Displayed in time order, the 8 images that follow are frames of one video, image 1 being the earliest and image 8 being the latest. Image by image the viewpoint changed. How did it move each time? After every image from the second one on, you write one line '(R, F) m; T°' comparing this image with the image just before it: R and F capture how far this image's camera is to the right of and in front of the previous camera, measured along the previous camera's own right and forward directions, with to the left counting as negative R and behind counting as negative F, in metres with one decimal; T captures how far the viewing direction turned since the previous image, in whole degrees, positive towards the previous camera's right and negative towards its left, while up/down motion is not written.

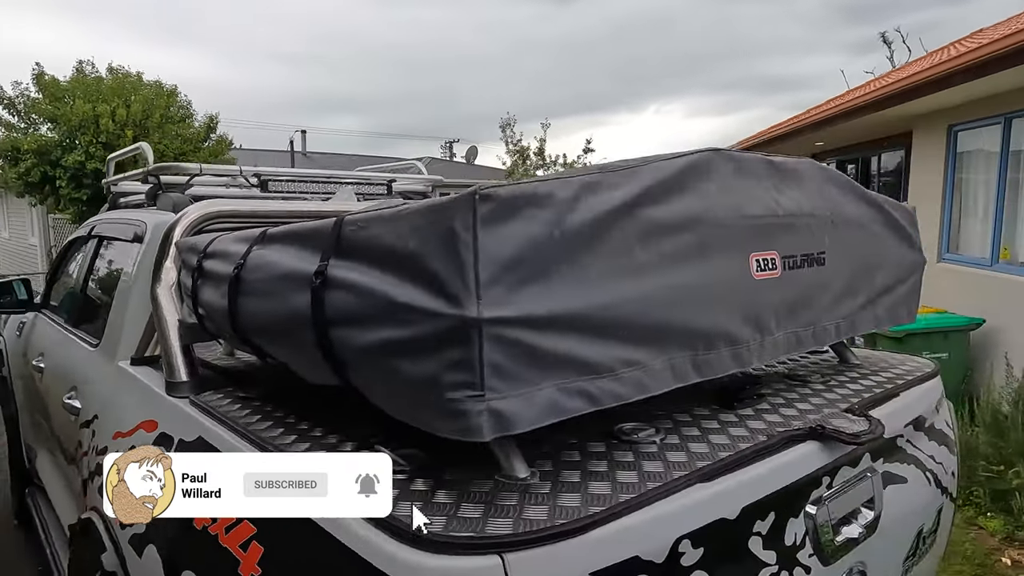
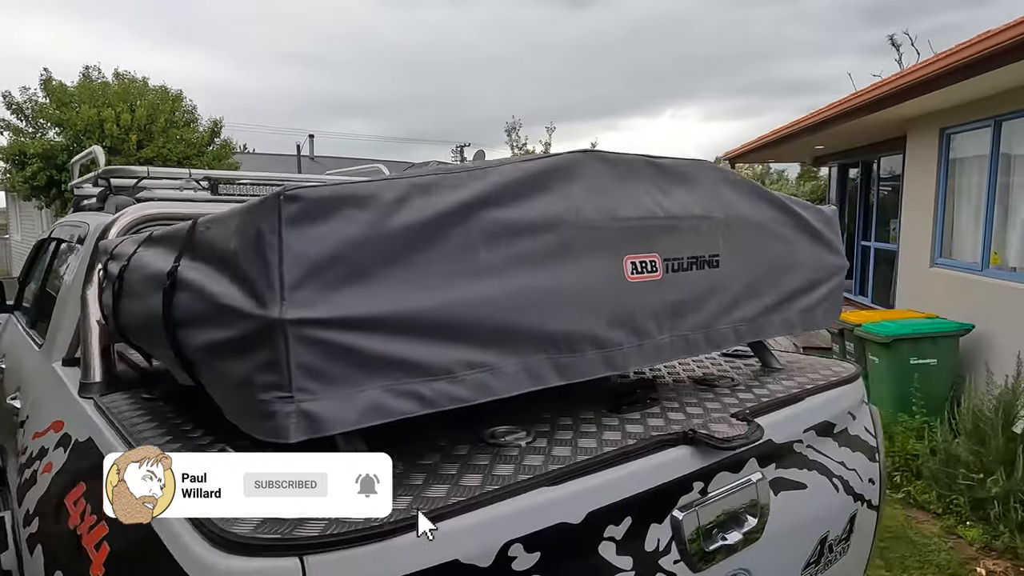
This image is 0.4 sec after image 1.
(+0.3, 0.0) m; -1°
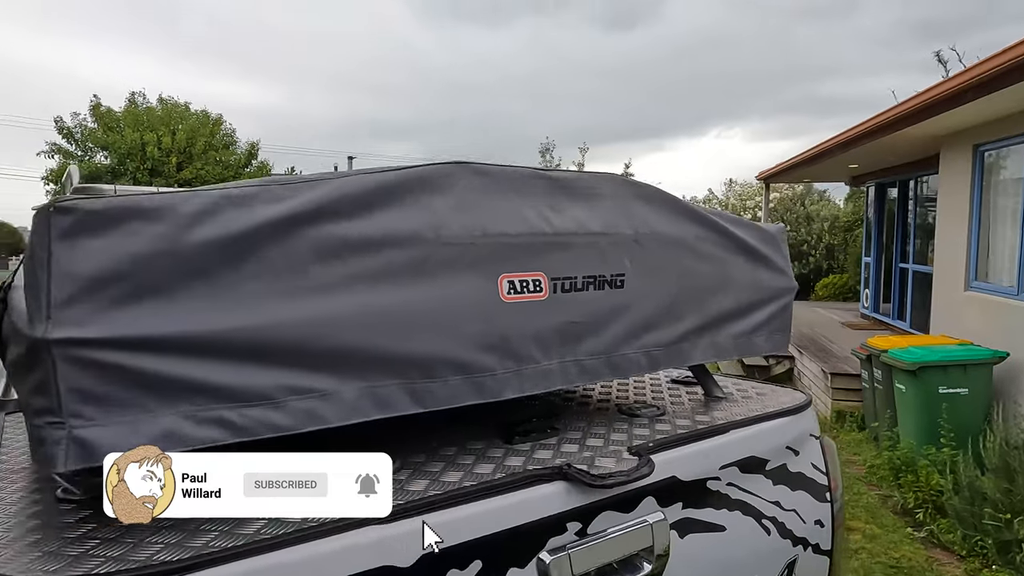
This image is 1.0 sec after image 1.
(+0.4, +0.1) m; -4°
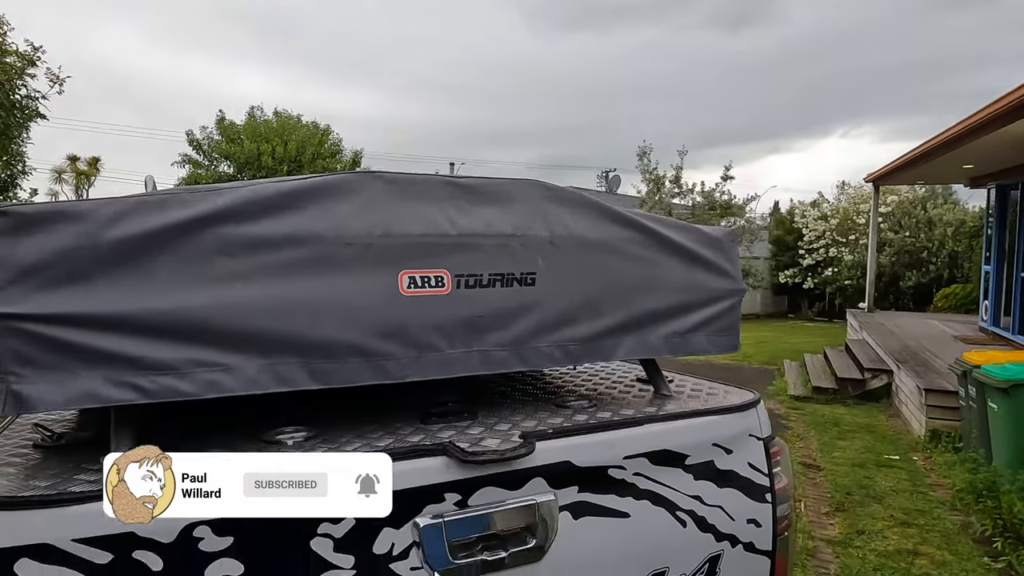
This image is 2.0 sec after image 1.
(+0.5, -0.1) m; -9°
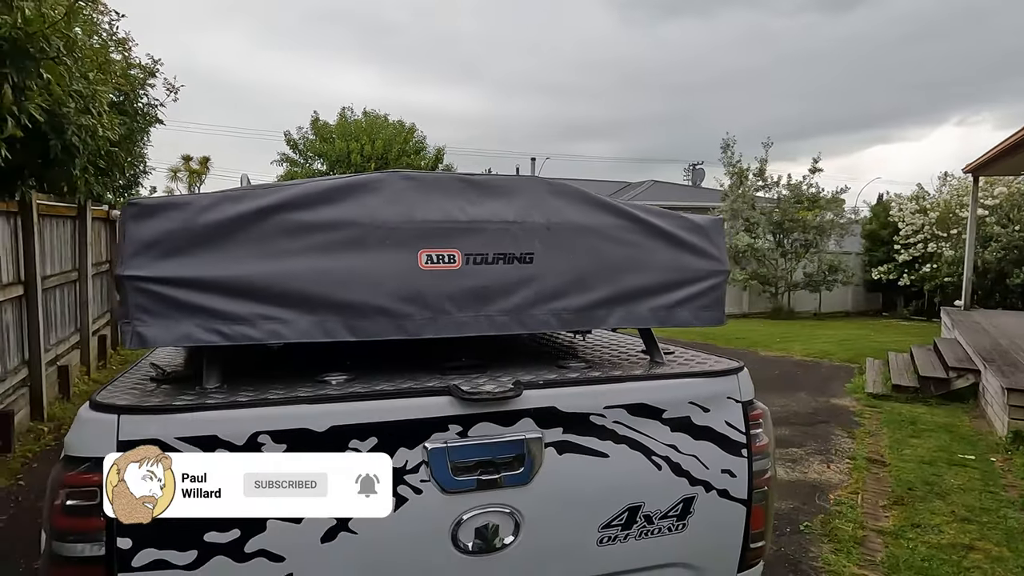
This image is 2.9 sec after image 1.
(+0.3, -0.4) m; -7°
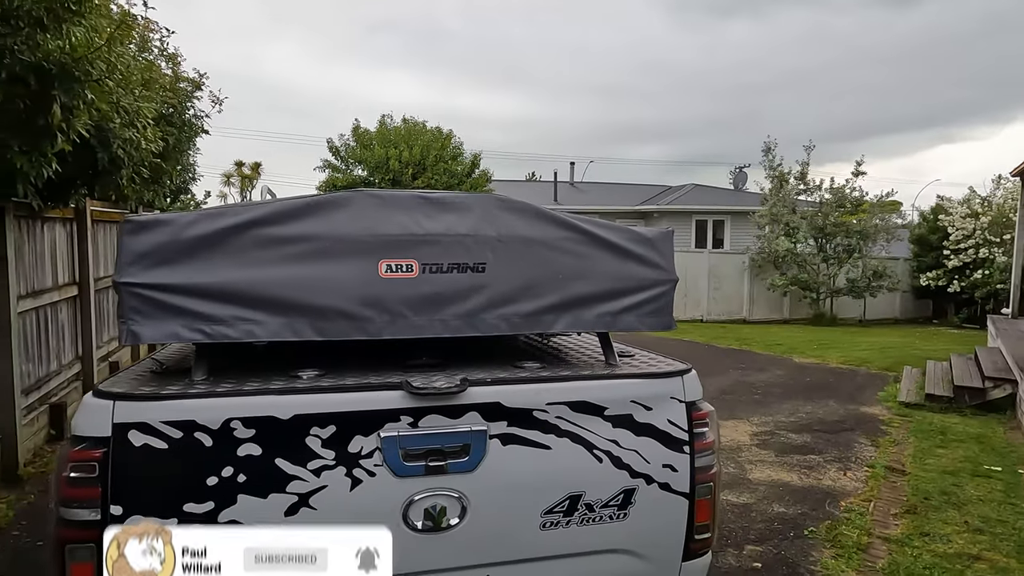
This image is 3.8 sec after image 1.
(+0.3, -0.2) m; -4°
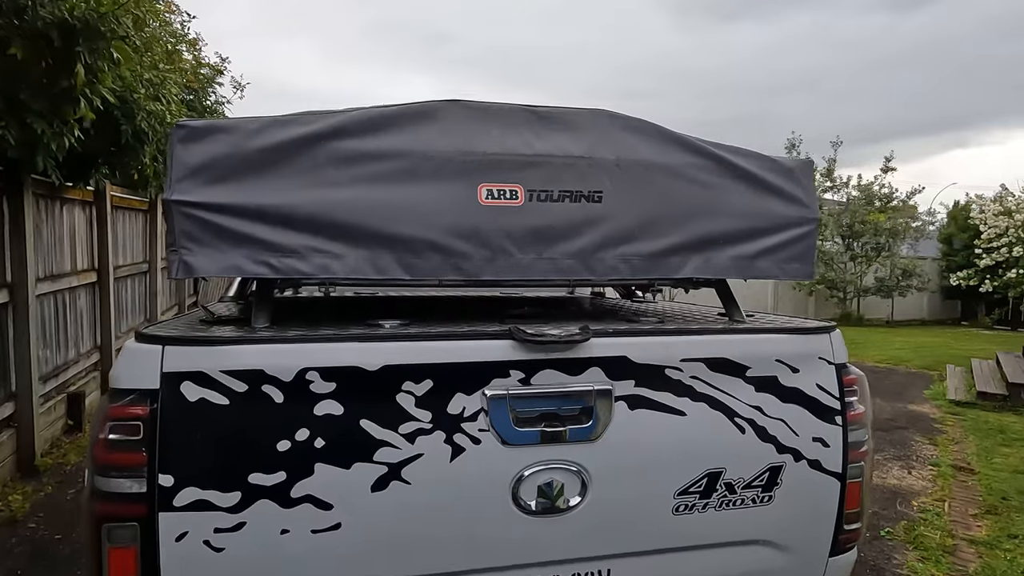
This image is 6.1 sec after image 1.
(-0.3, +0.4) m; -1°
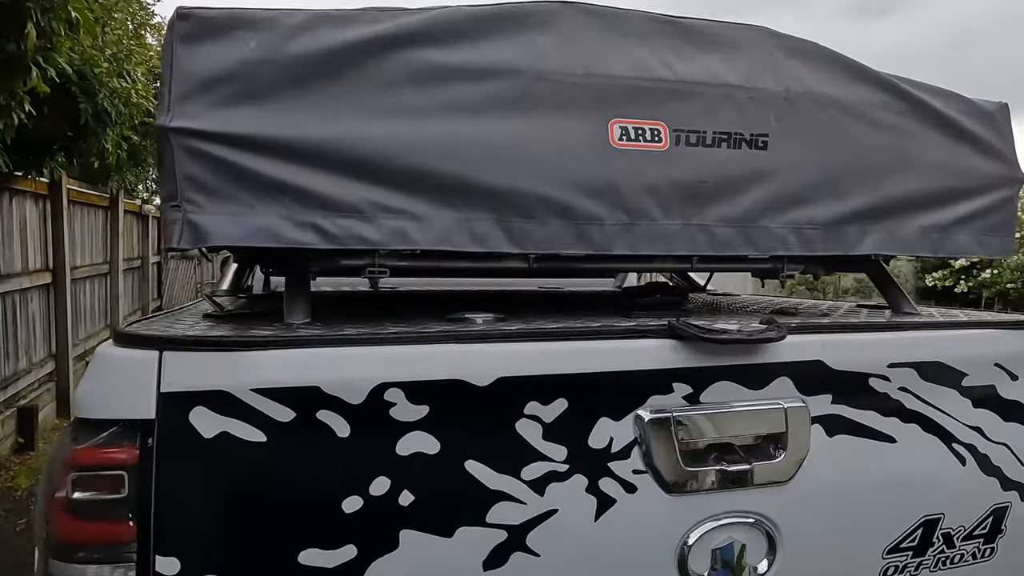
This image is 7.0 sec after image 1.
(-0.3, +0.6) m; +3°
